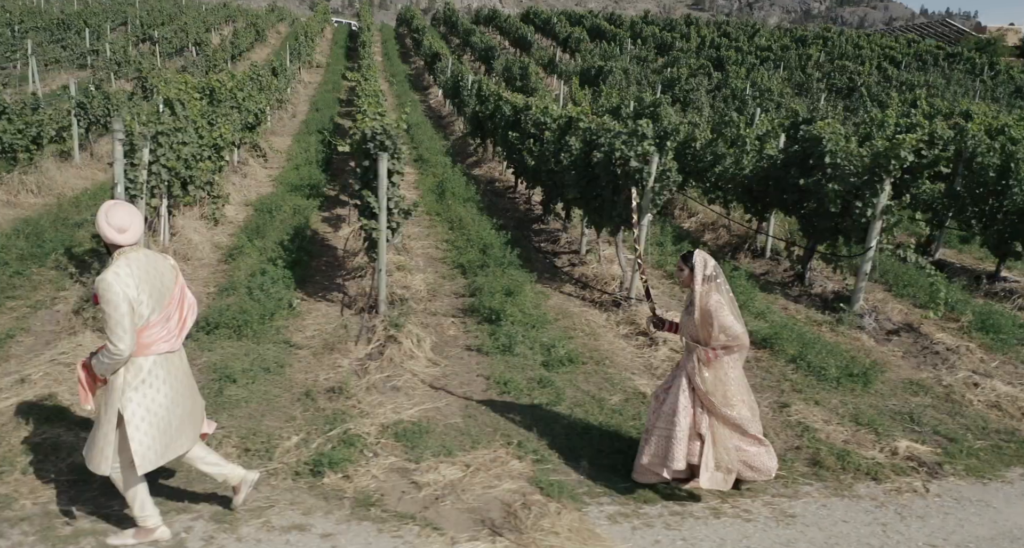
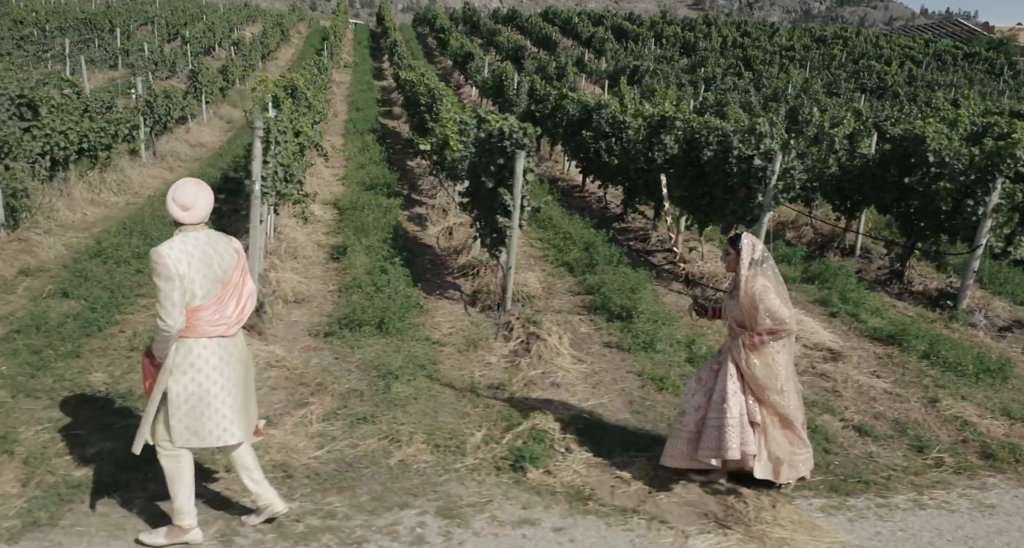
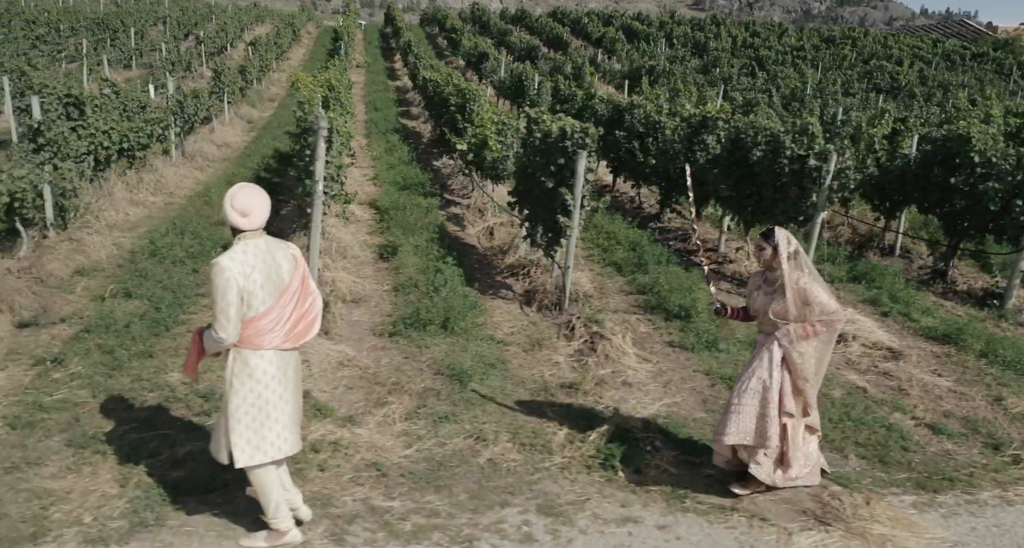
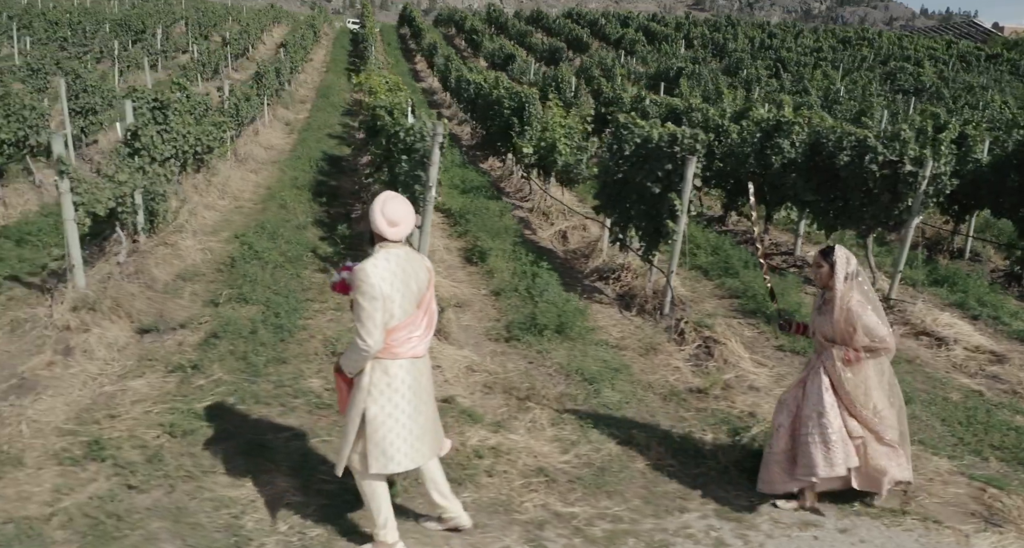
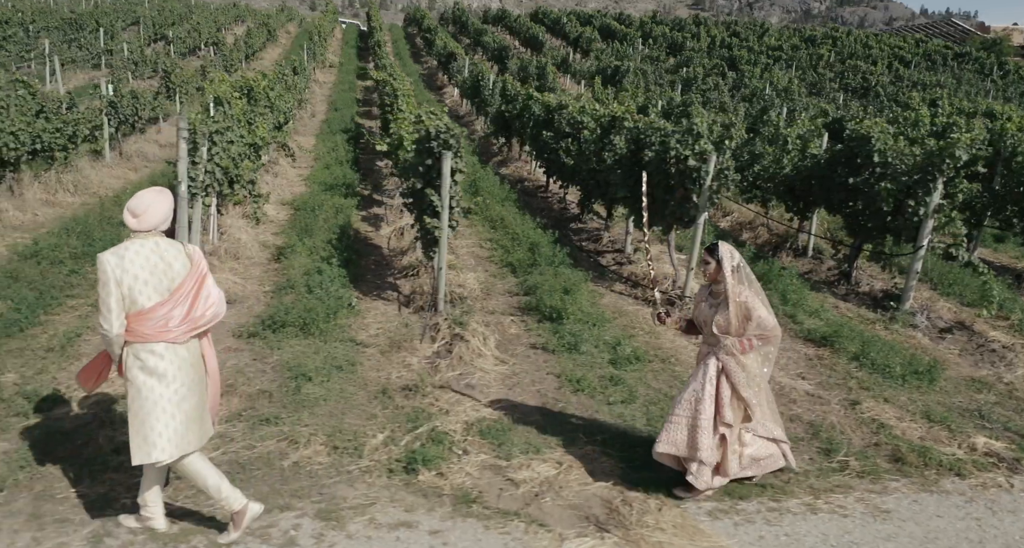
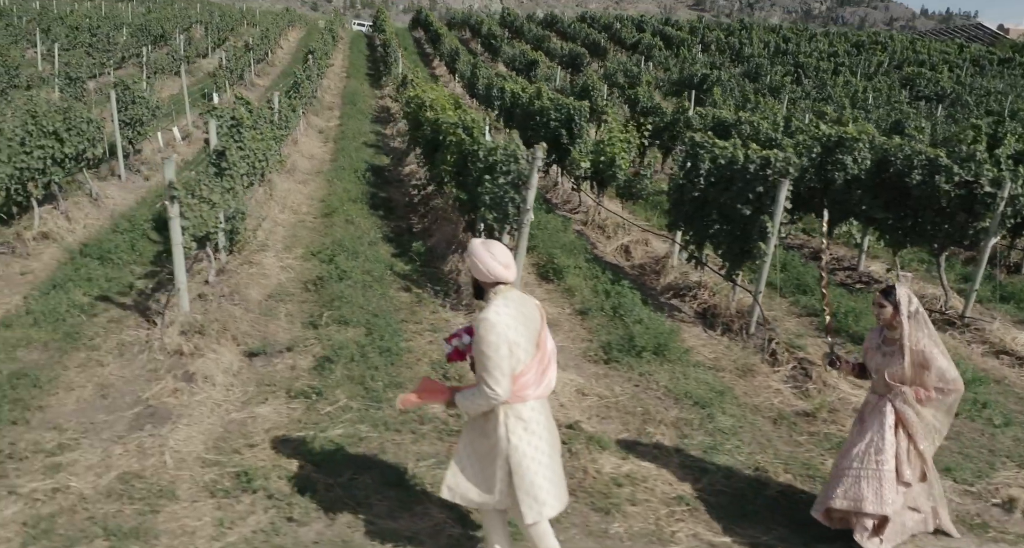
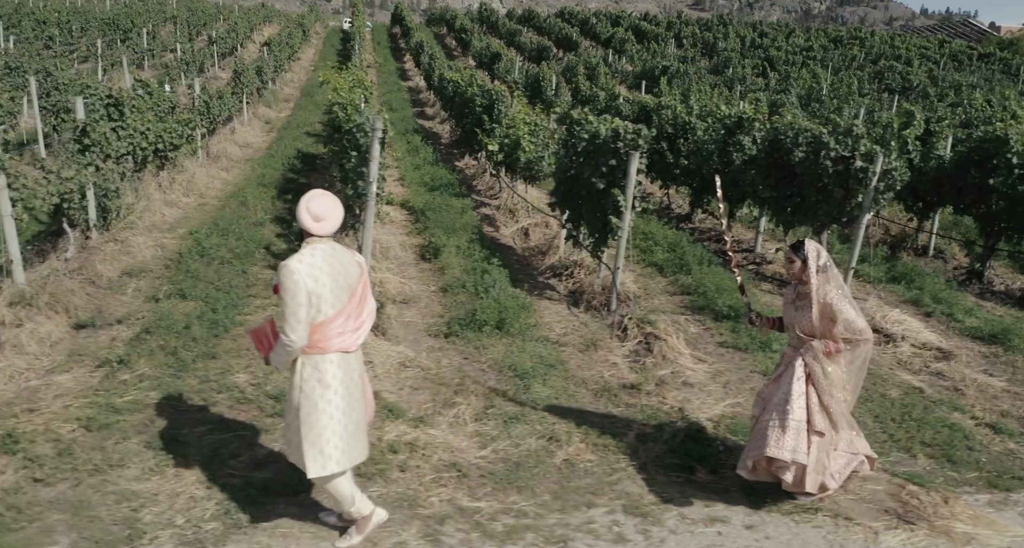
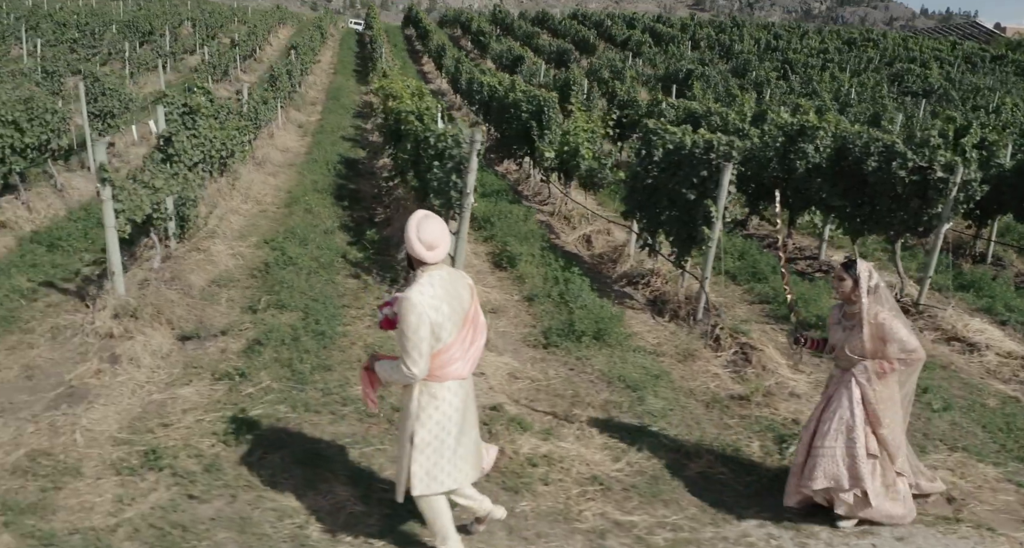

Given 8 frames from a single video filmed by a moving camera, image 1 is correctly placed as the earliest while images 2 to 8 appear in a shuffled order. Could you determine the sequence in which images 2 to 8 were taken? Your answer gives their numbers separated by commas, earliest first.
5, 2, 3, 7, 4, 8, 6
